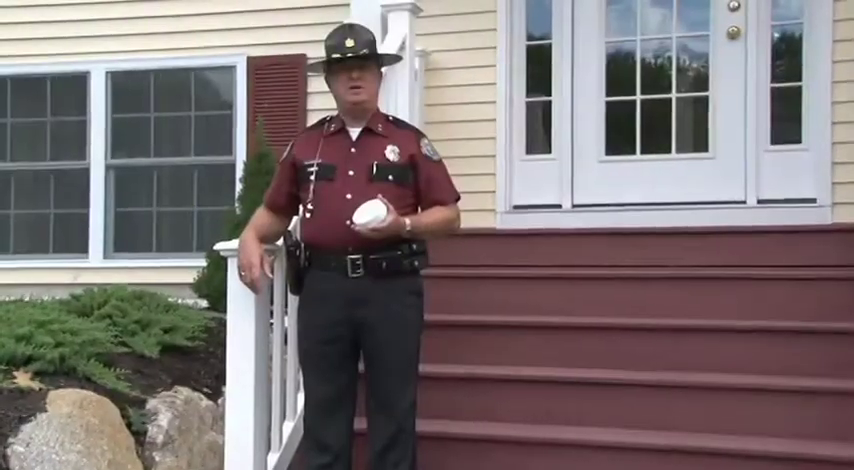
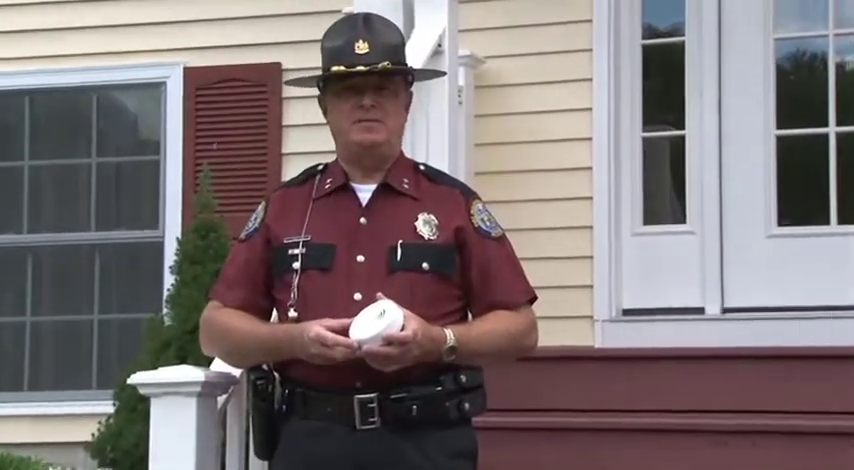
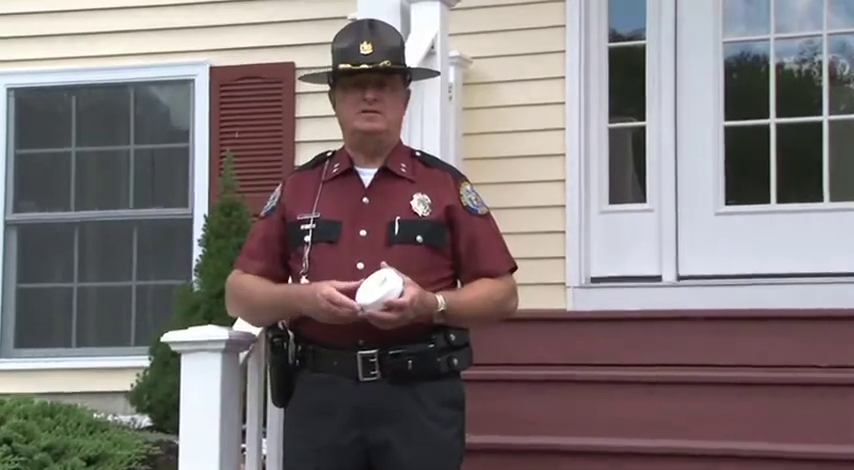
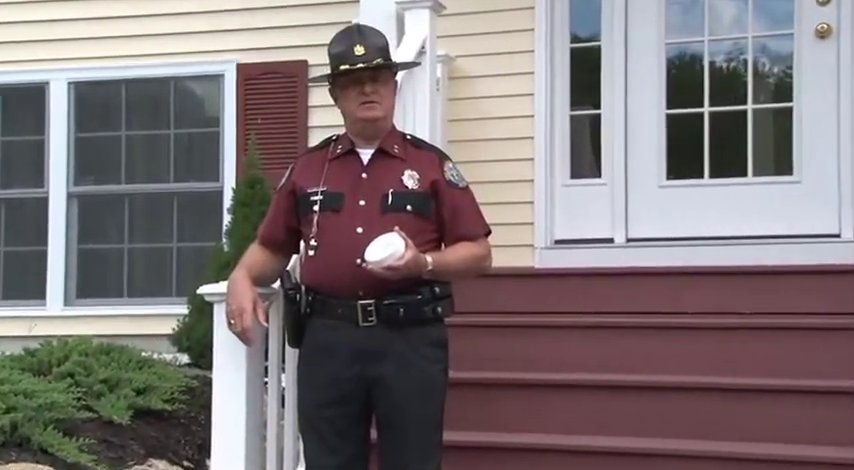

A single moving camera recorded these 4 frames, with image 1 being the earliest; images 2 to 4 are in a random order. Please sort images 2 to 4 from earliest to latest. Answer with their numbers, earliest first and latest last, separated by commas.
4, 3, 2
